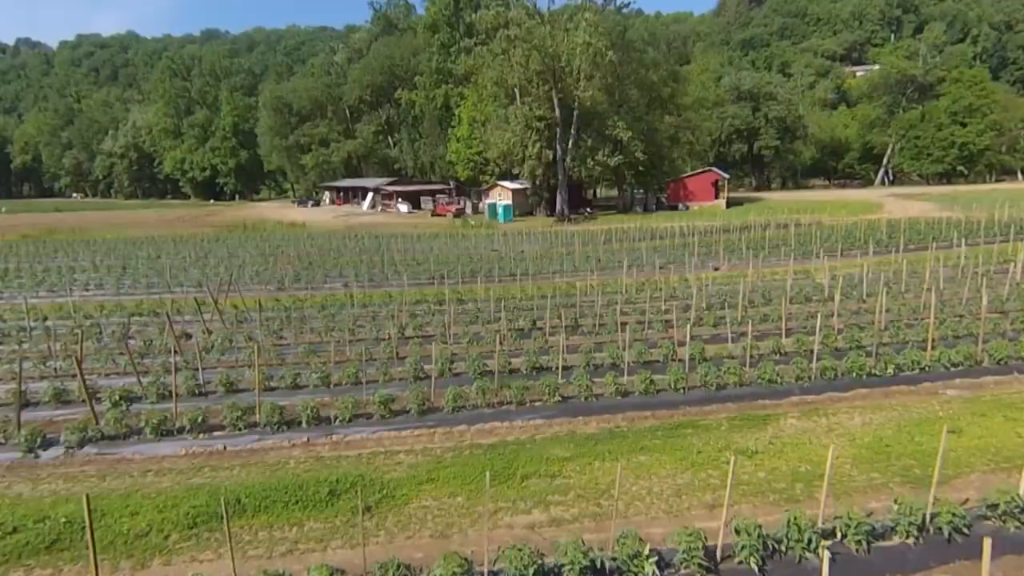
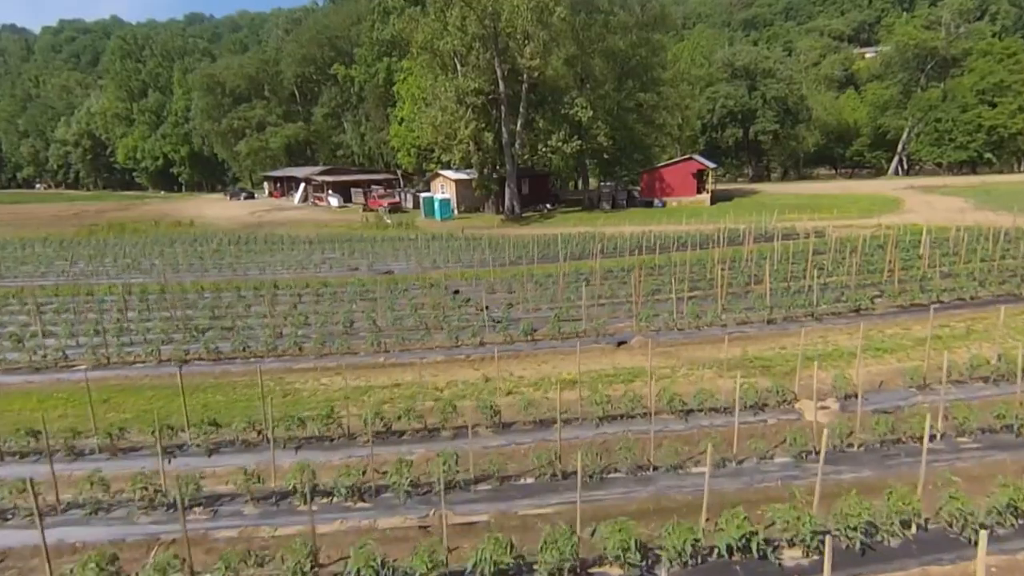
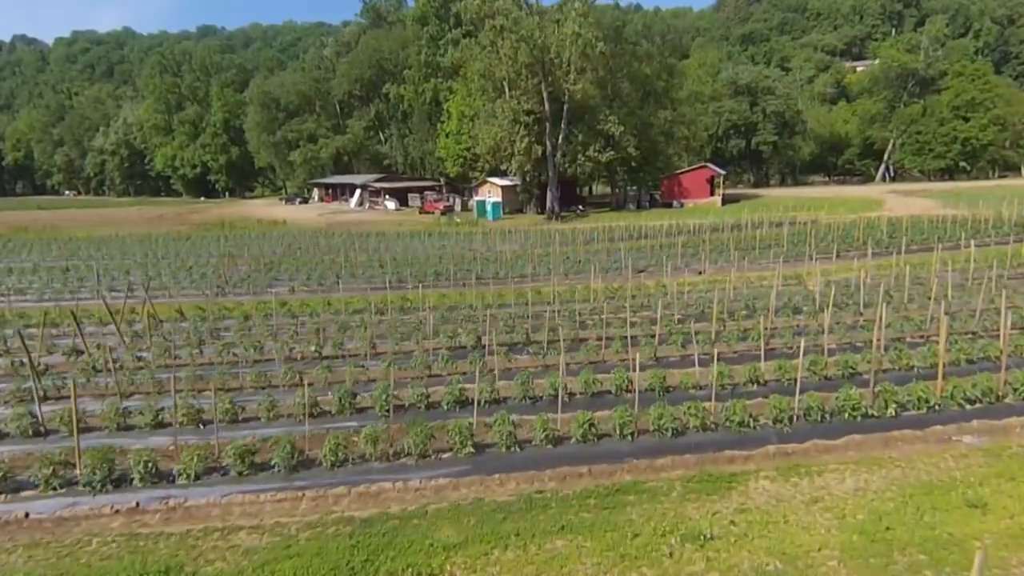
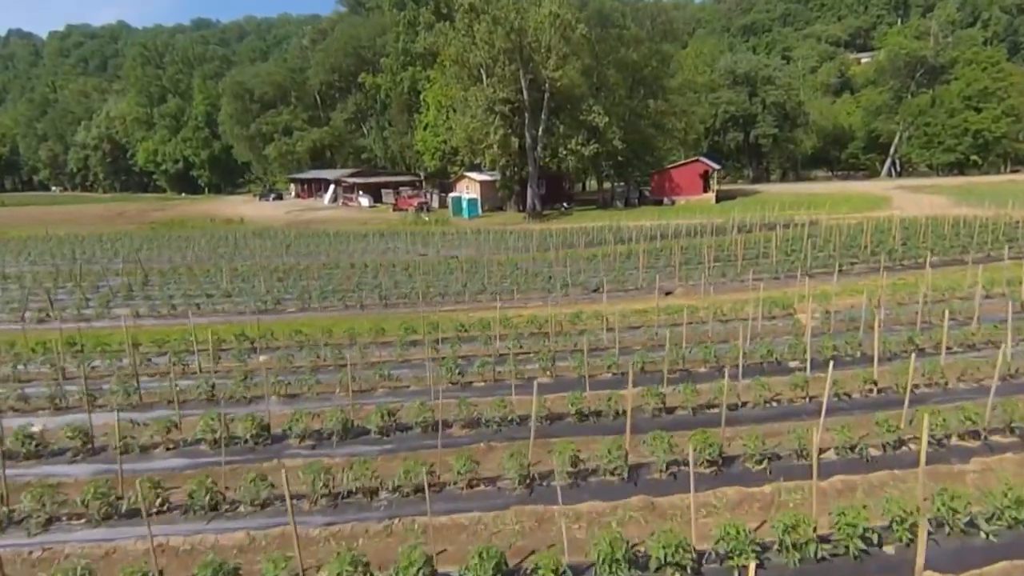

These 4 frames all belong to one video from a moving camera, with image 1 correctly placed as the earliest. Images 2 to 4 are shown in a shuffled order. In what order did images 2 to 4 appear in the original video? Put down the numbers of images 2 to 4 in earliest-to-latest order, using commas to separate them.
3, 4, 2
